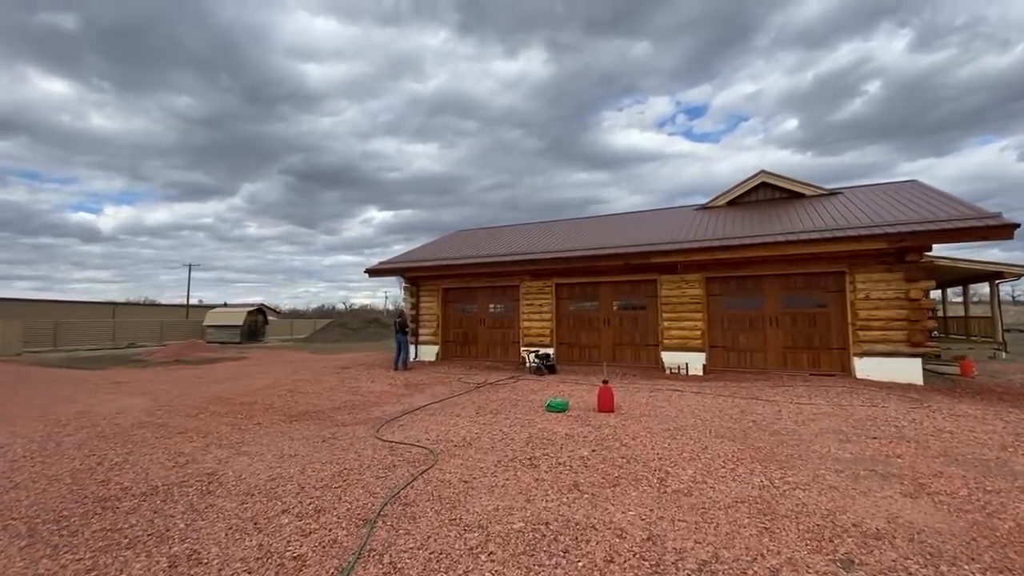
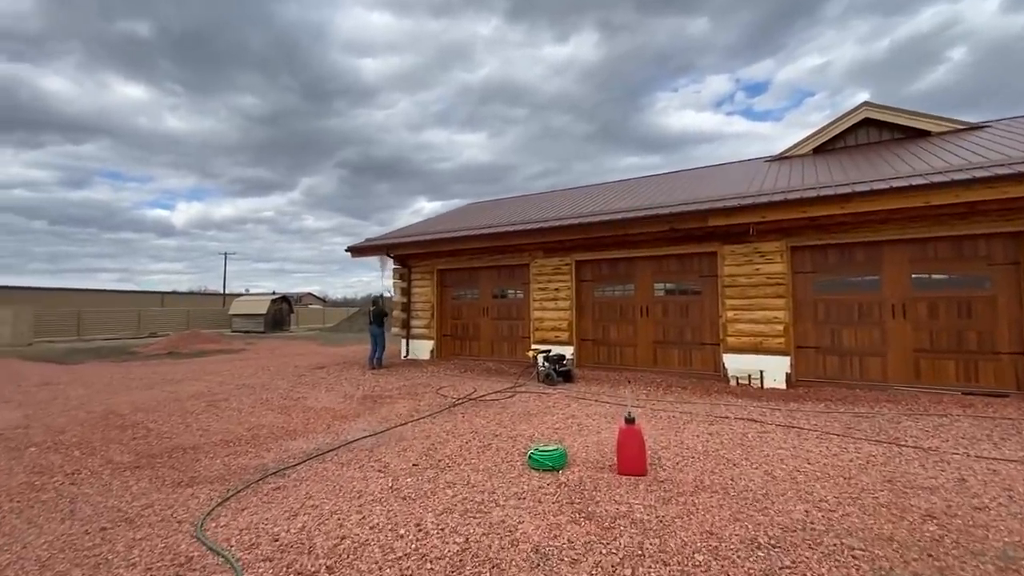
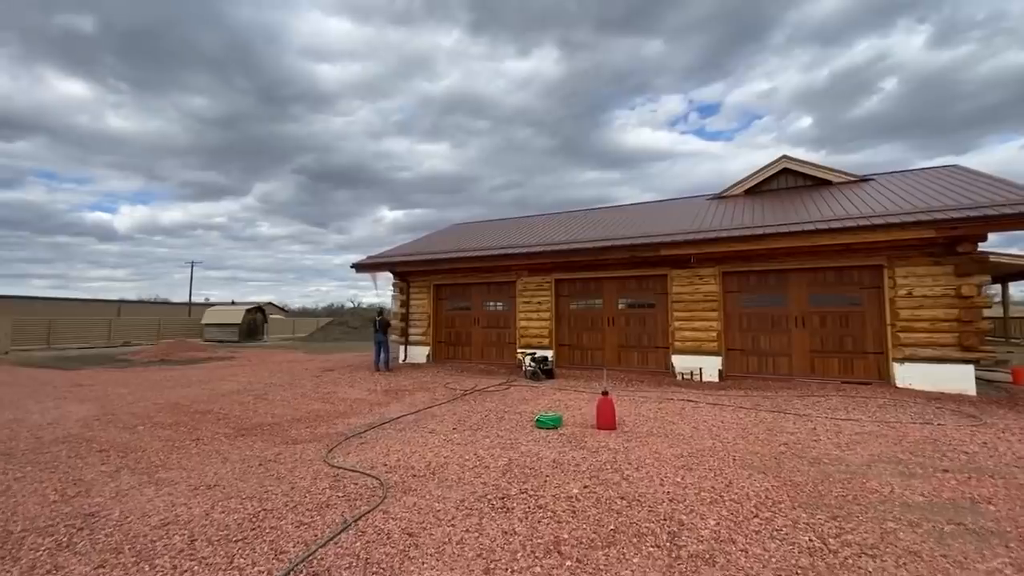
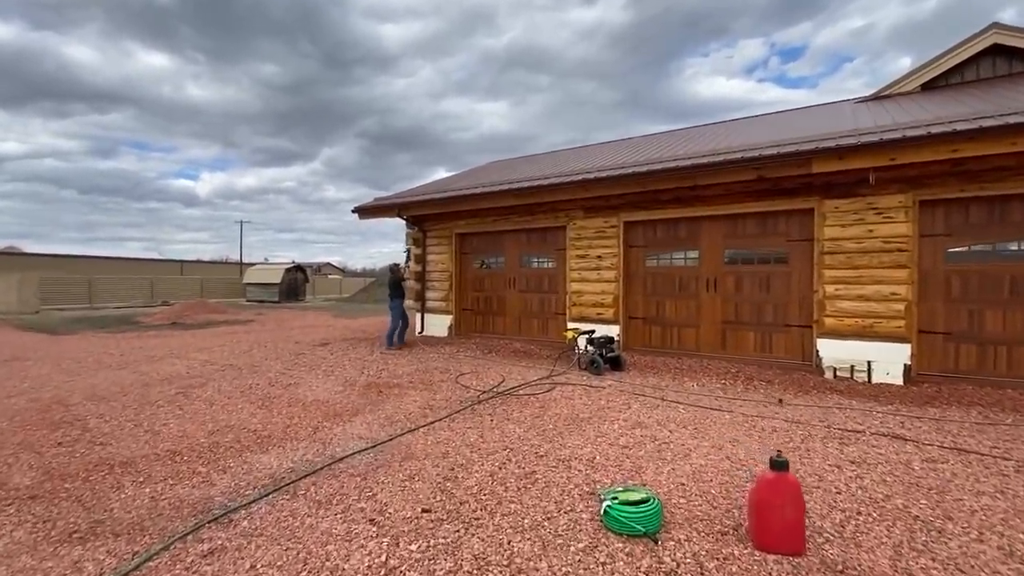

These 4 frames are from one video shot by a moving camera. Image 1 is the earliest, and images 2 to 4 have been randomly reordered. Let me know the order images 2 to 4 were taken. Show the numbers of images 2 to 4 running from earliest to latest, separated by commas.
3, 2, 4
